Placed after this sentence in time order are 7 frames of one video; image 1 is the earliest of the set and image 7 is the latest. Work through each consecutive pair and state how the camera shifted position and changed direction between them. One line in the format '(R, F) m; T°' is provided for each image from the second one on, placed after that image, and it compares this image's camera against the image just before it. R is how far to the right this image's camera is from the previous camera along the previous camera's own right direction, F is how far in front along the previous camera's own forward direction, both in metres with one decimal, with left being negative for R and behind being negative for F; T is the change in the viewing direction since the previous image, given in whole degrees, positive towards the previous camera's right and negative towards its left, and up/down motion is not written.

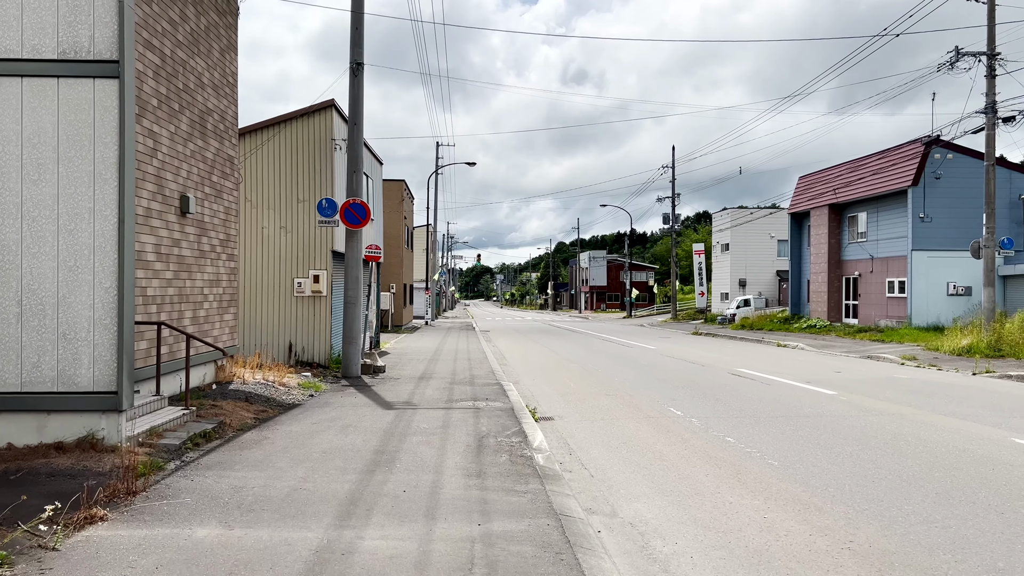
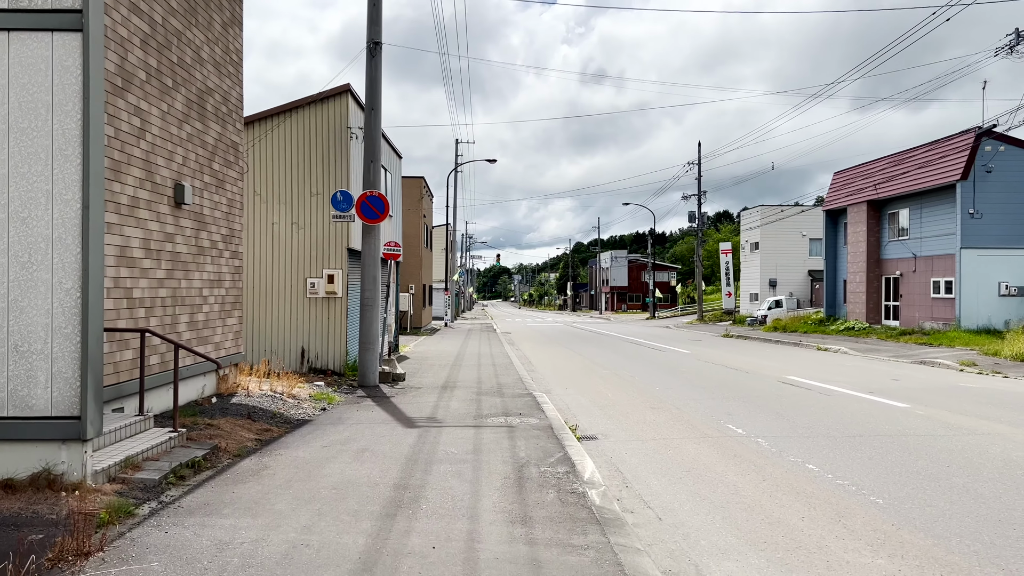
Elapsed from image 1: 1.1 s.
(-0.2, +1.1) m; -1°
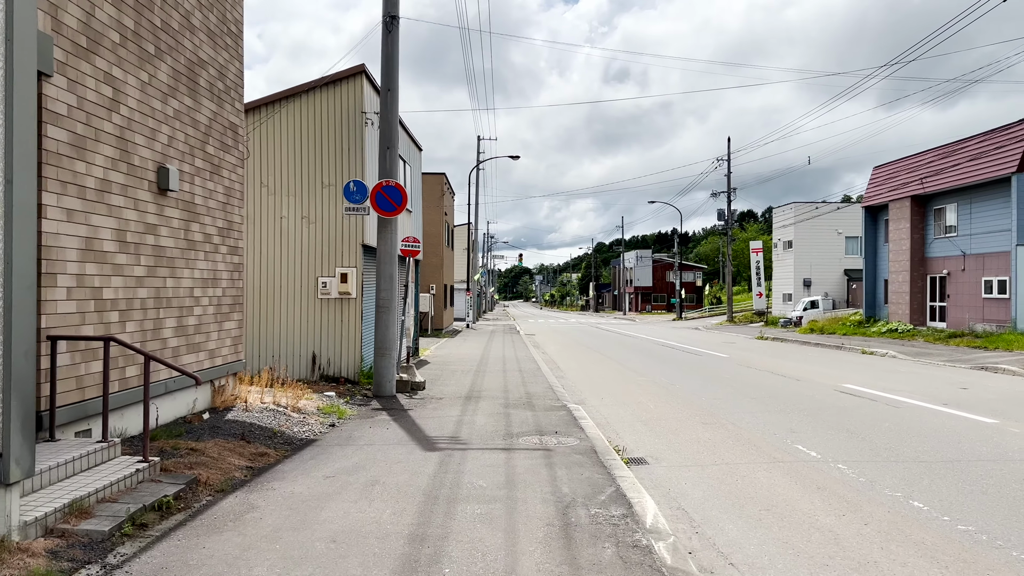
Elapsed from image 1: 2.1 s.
(-0.1, +1.1) m; -1°
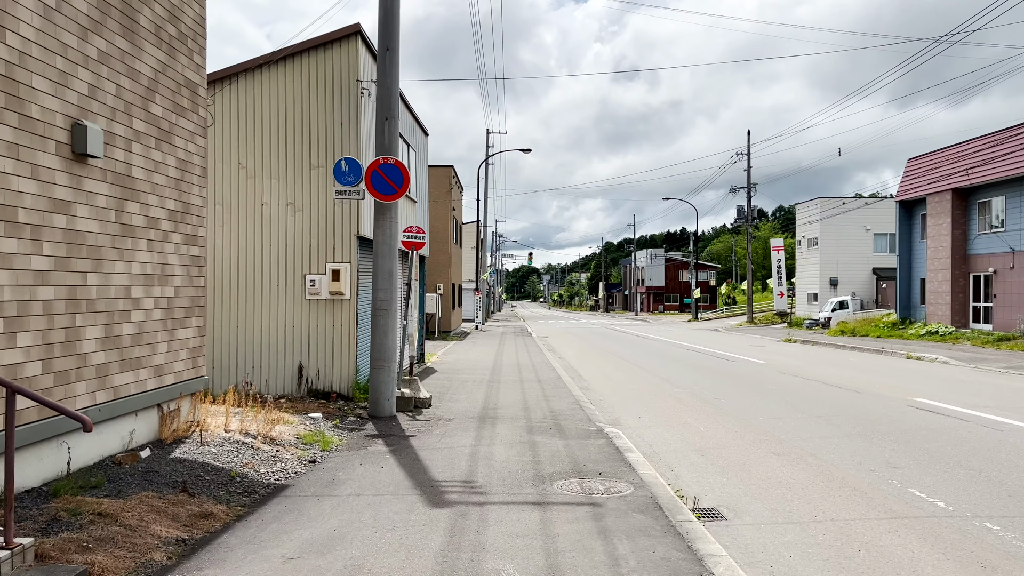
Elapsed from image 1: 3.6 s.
(-0.2, +1.7) m; -1°
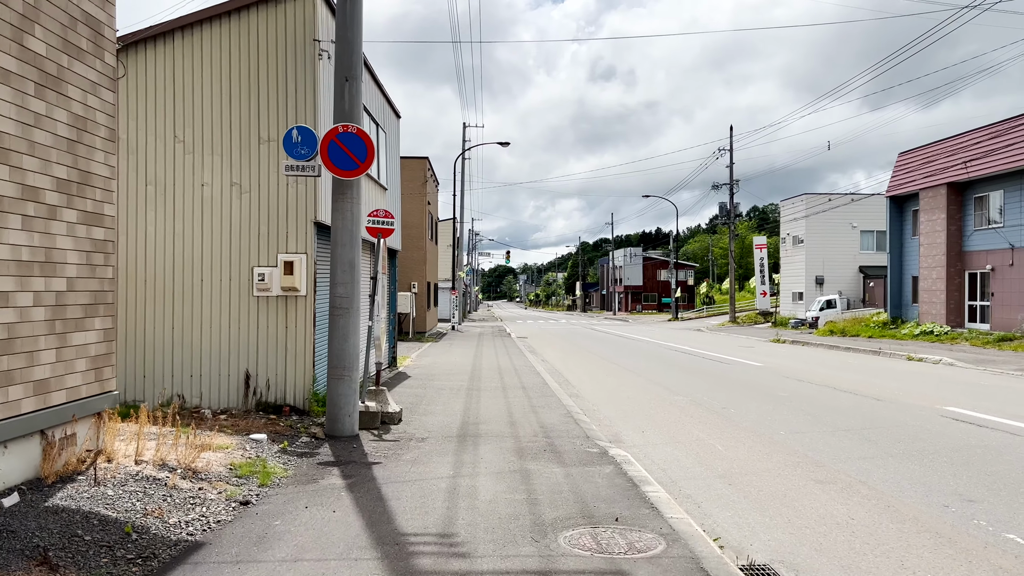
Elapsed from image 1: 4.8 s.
(-0.1, +1.3) m; +2°
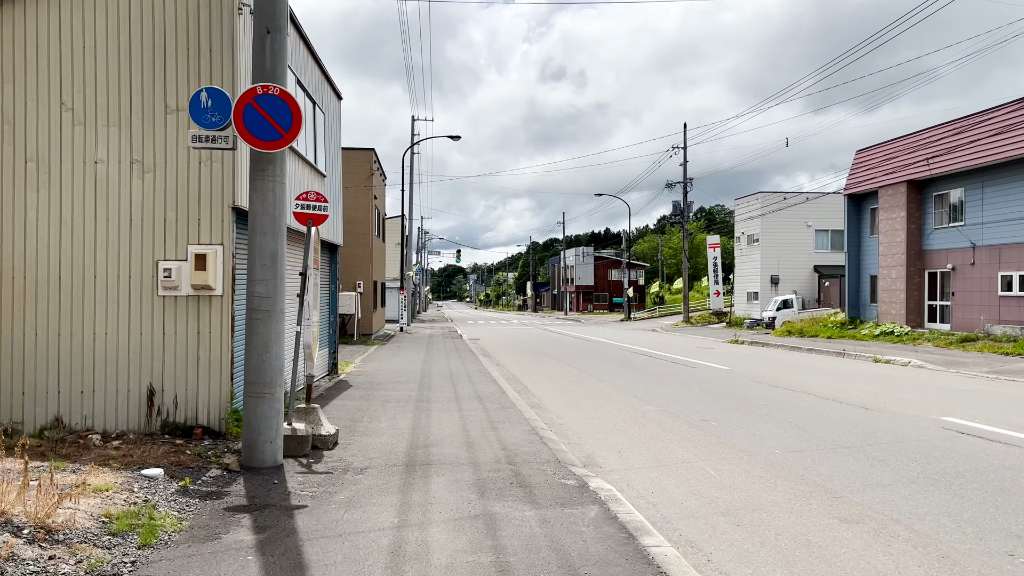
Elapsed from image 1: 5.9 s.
(-0.1, +1.2) m; +4°
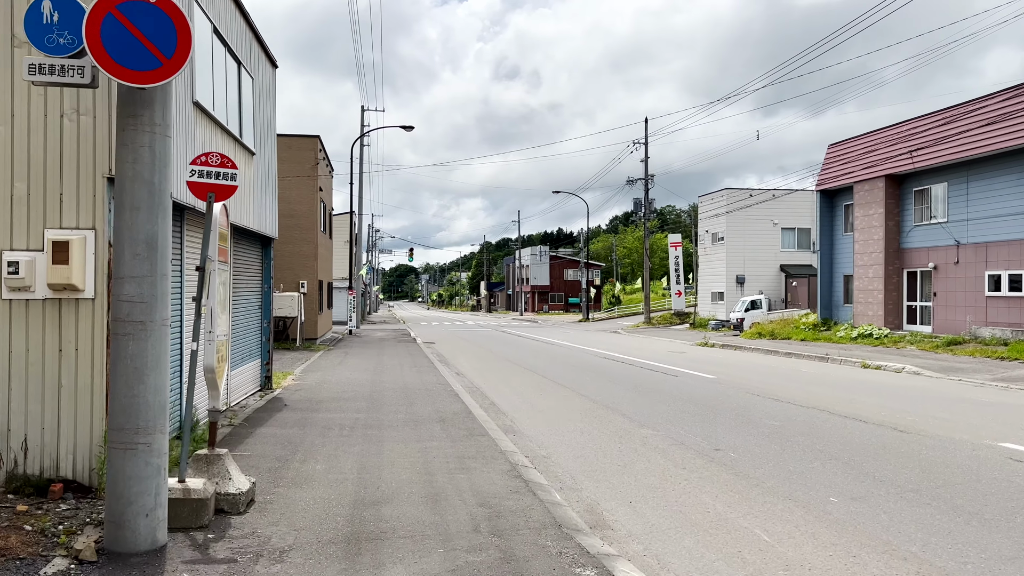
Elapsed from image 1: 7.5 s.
(-0.2, +1.7) m; +3°
